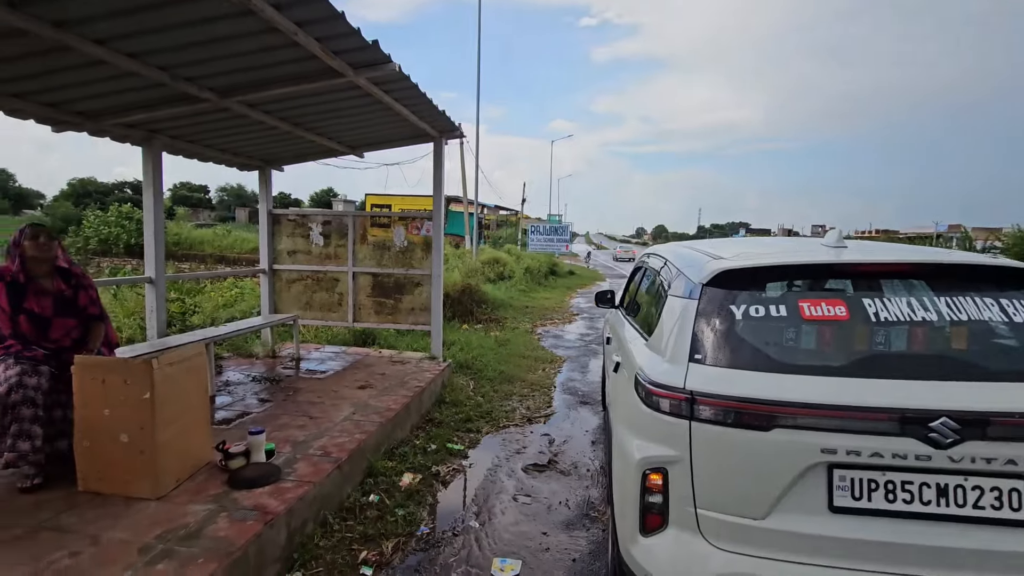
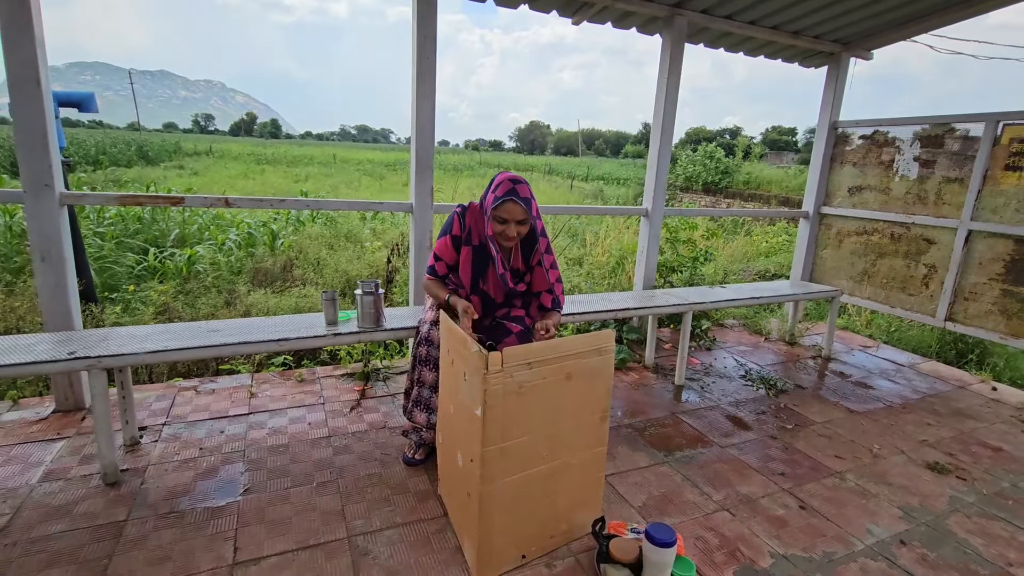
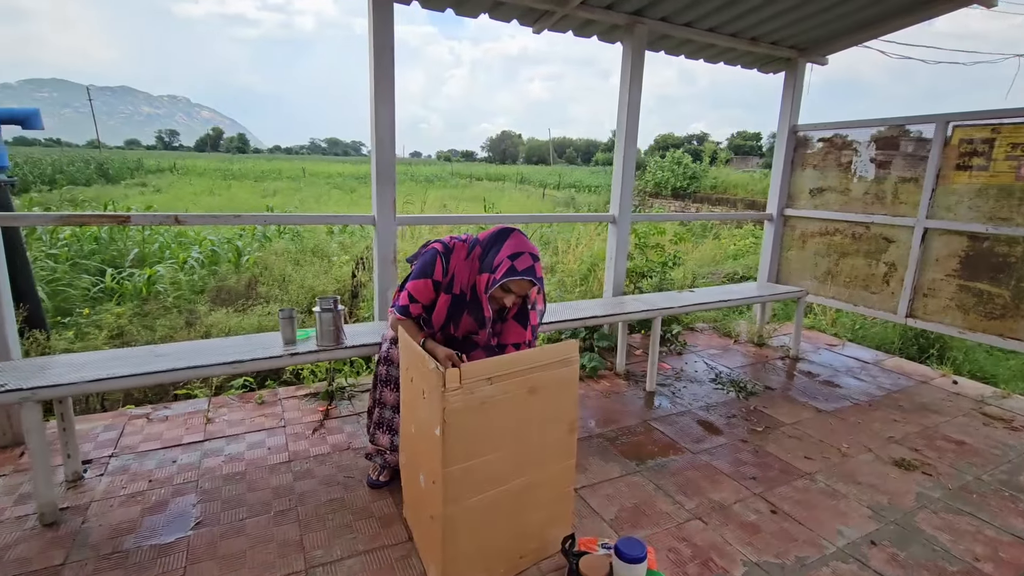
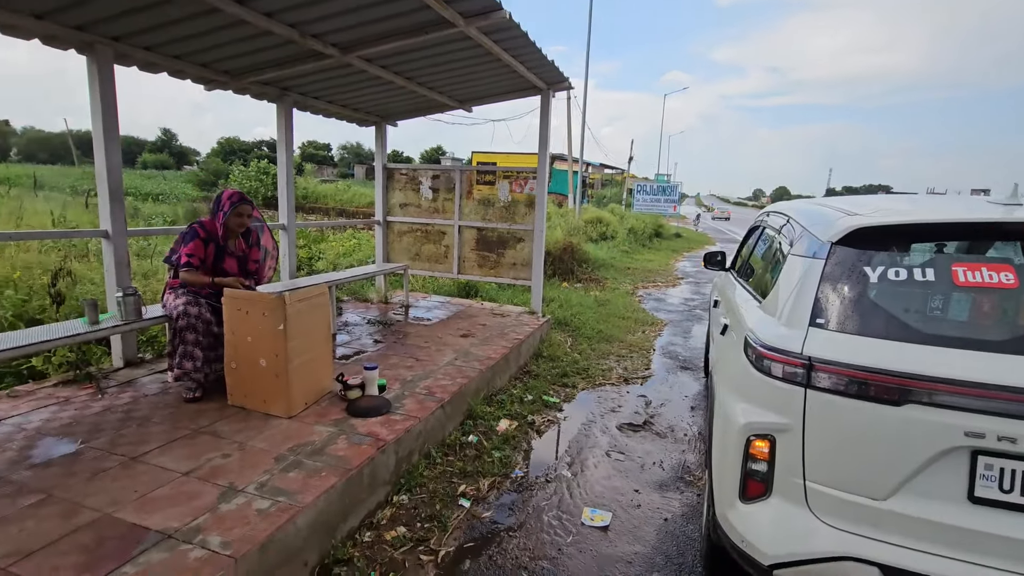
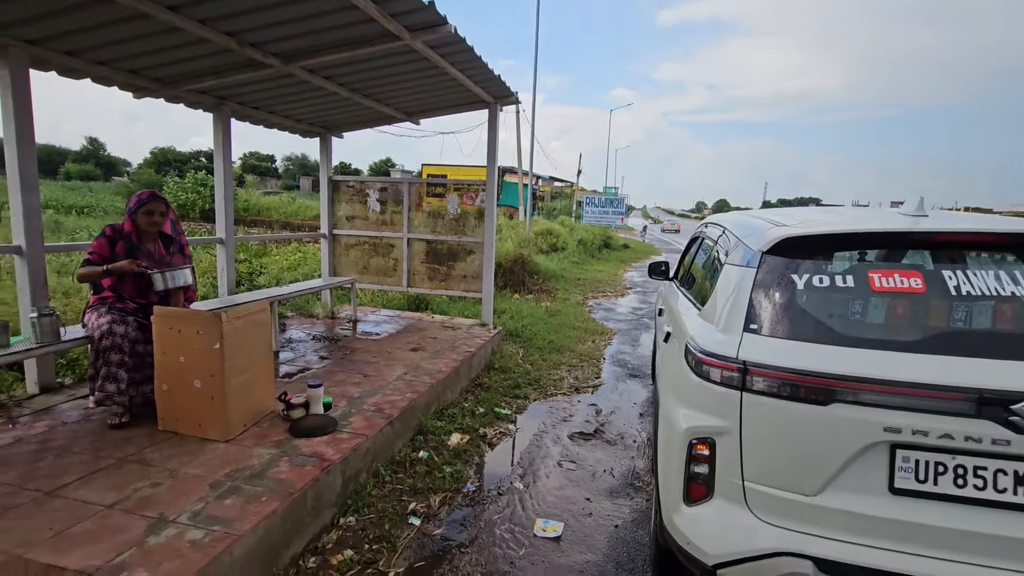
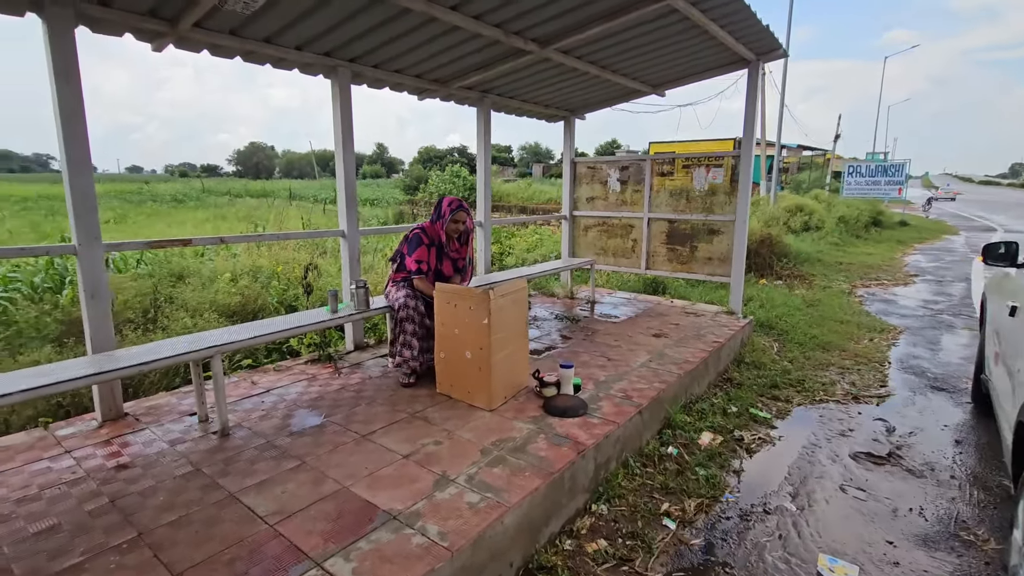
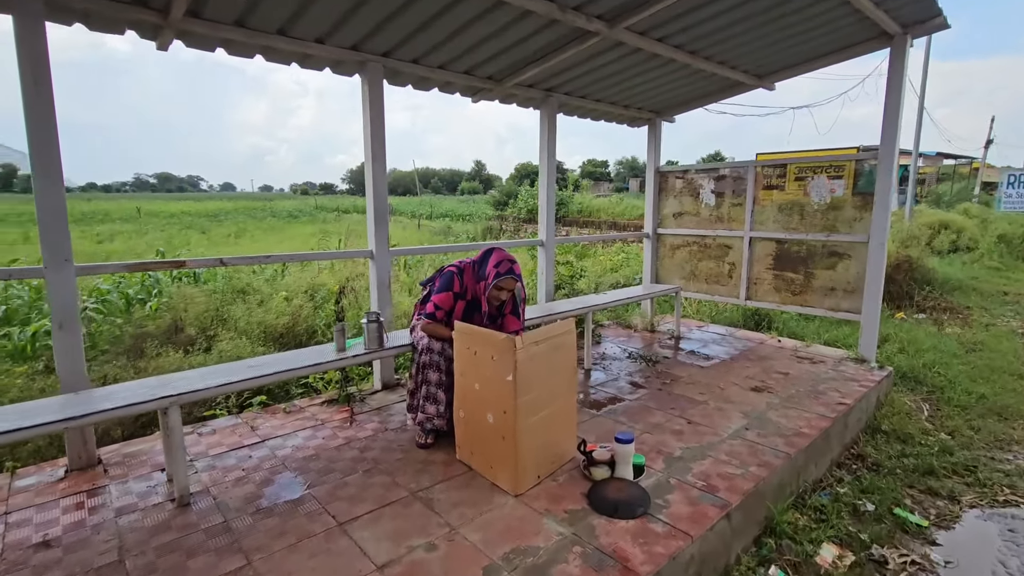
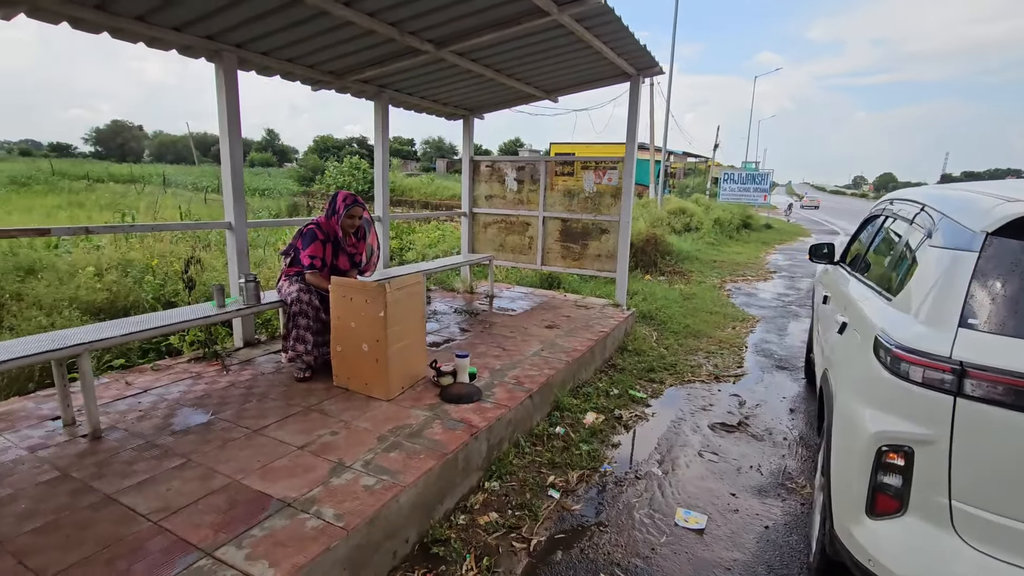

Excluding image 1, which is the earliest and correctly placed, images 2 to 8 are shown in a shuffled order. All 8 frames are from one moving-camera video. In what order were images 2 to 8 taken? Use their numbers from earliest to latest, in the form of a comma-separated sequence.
5, 4, 8, 6, 7, 3, 2
